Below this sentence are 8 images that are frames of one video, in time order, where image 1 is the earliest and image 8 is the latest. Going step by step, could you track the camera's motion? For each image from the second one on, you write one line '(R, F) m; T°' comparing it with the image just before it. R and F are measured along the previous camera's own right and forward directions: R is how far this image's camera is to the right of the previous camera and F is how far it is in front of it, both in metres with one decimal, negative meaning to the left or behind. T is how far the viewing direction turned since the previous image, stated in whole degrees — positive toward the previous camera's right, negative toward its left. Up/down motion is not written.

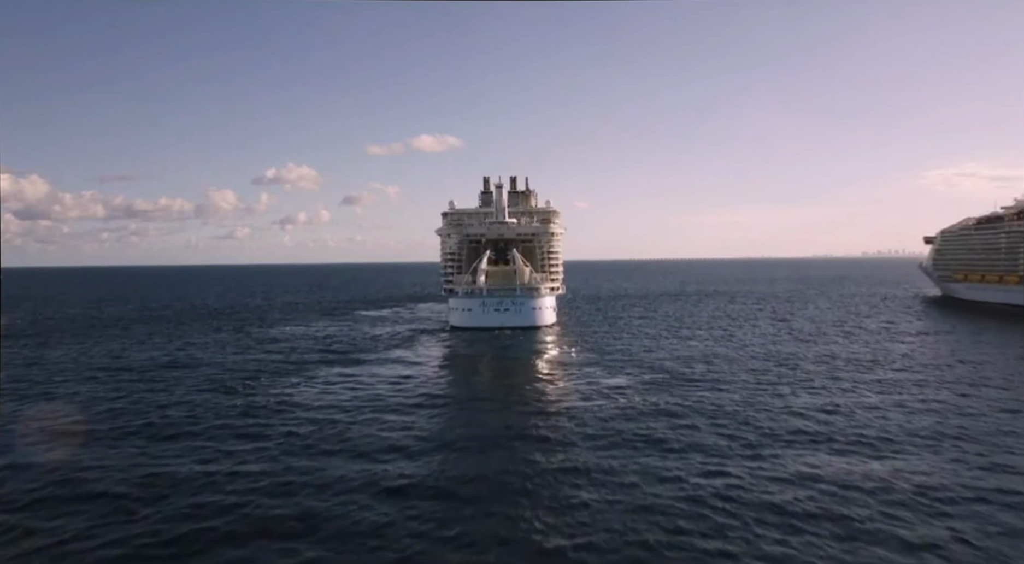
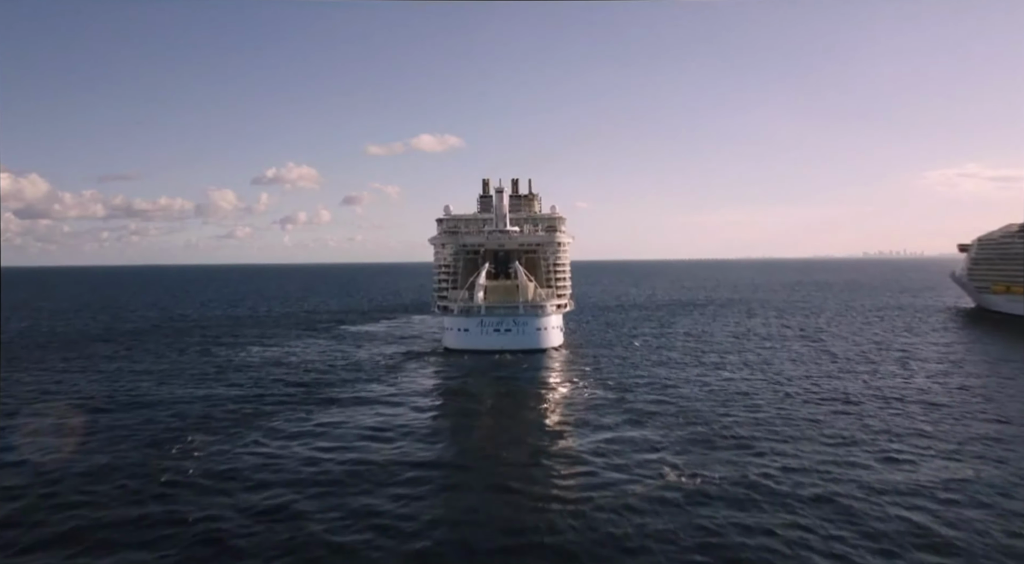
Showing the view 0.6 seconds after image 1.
(-0.1, +9.2) m; 0°
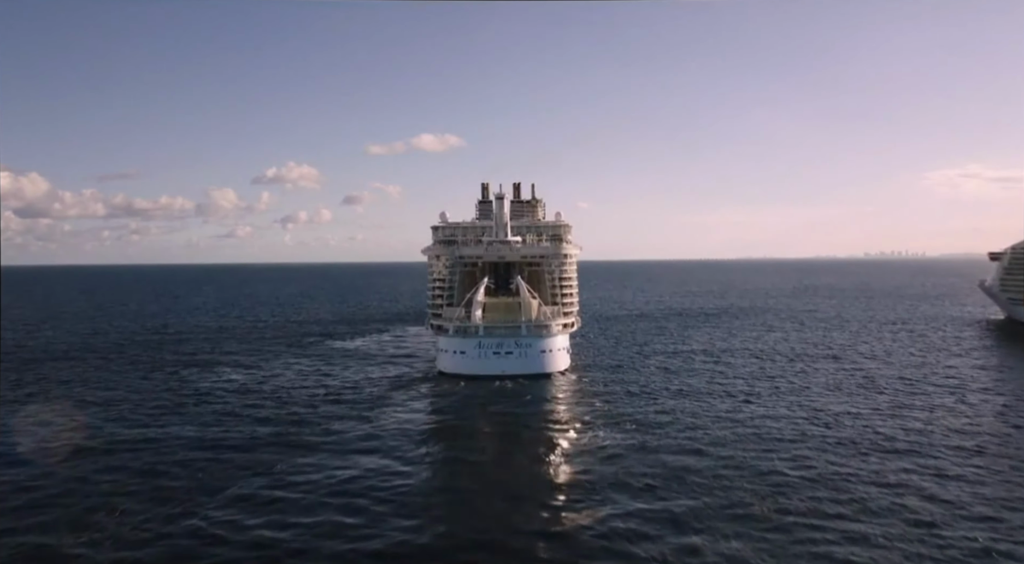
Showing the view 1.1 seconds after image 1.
(-0.1, +7.2) m; 0°
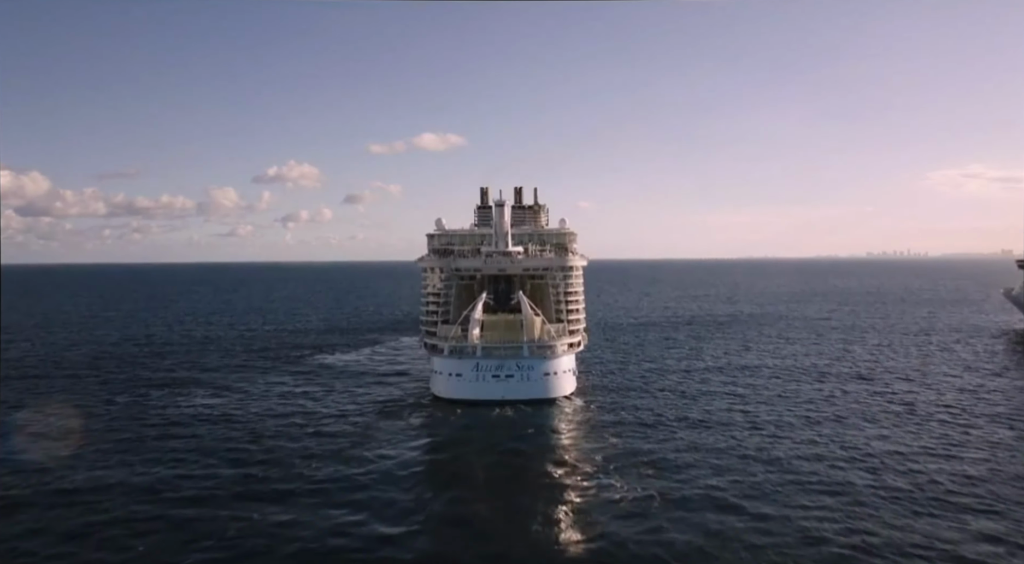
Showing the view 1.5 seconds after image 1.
(0.0, +5.7) m; 0°
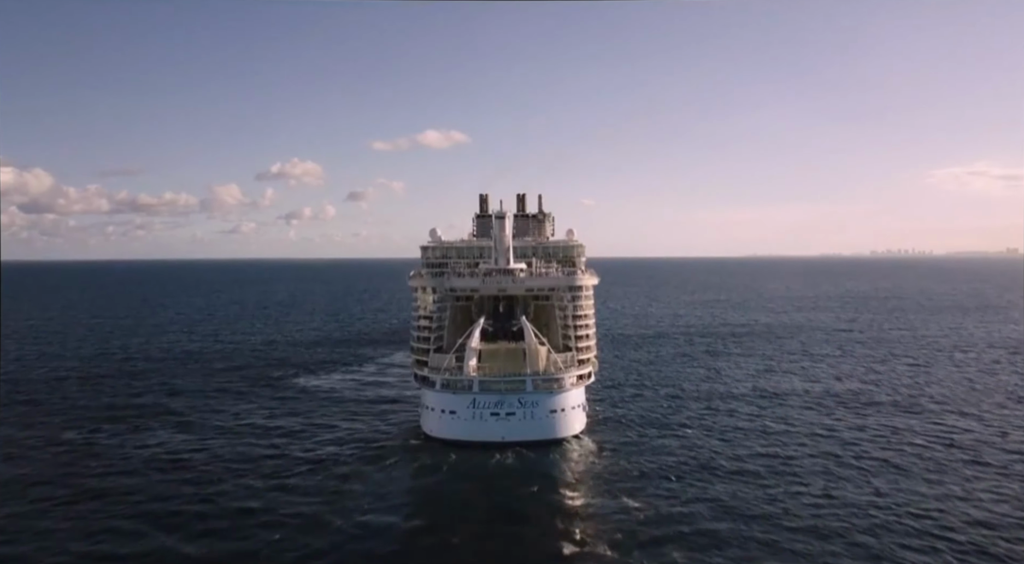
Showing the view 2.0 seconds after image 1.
(+0.1, +7.2) m; 0°
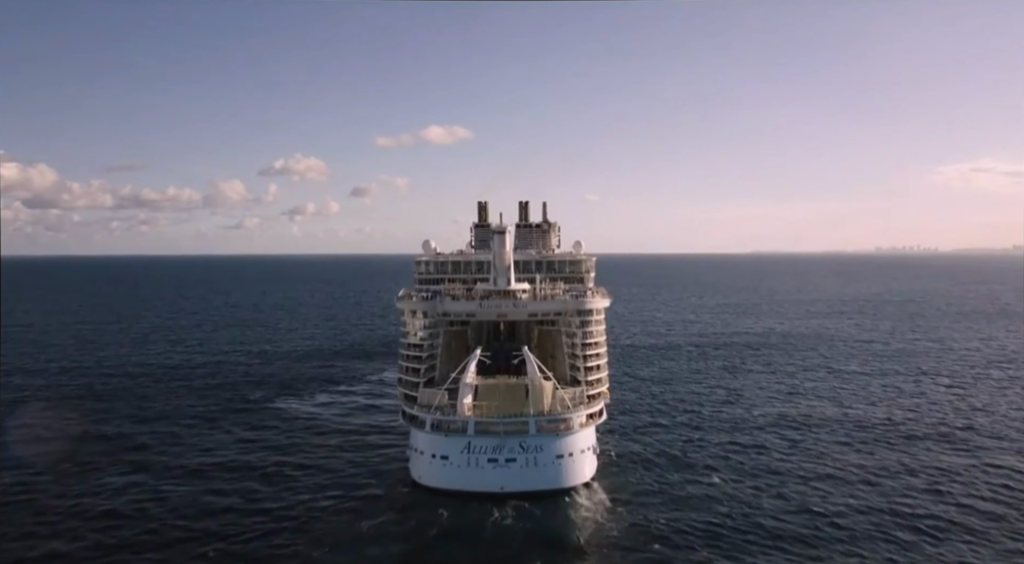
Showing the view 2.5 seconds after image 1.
(+0.2, +6.5) m; 0°
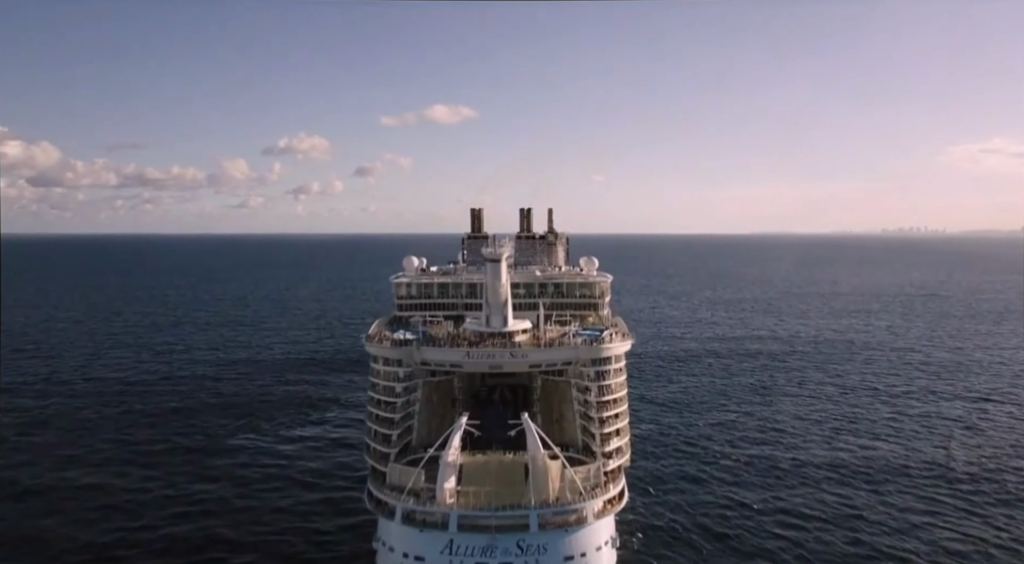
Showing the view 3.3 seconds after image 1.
(+0.4, +10.6) m; 0°
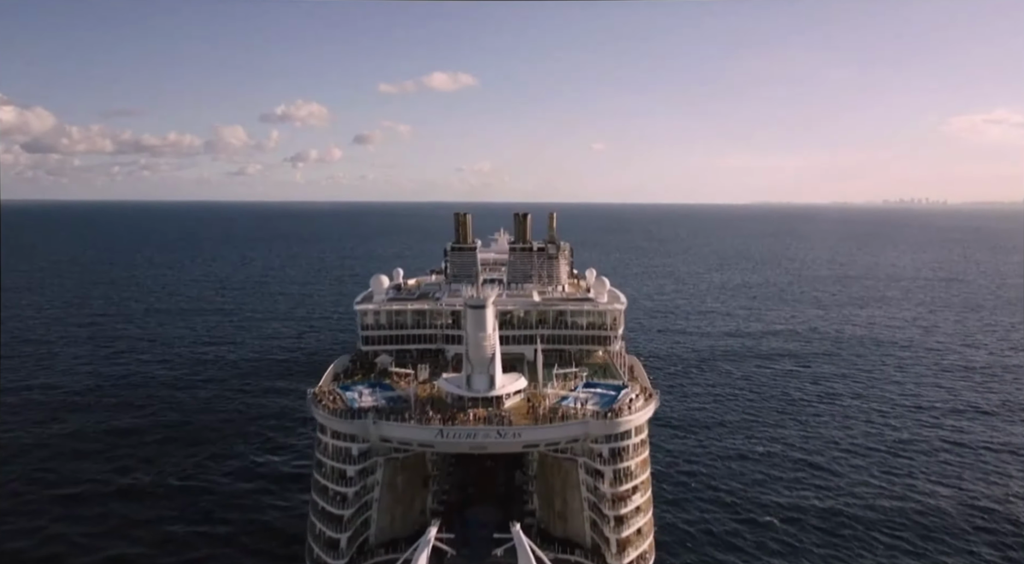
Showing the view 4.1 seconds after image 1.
(+0.4, +9.7) m; 0°
